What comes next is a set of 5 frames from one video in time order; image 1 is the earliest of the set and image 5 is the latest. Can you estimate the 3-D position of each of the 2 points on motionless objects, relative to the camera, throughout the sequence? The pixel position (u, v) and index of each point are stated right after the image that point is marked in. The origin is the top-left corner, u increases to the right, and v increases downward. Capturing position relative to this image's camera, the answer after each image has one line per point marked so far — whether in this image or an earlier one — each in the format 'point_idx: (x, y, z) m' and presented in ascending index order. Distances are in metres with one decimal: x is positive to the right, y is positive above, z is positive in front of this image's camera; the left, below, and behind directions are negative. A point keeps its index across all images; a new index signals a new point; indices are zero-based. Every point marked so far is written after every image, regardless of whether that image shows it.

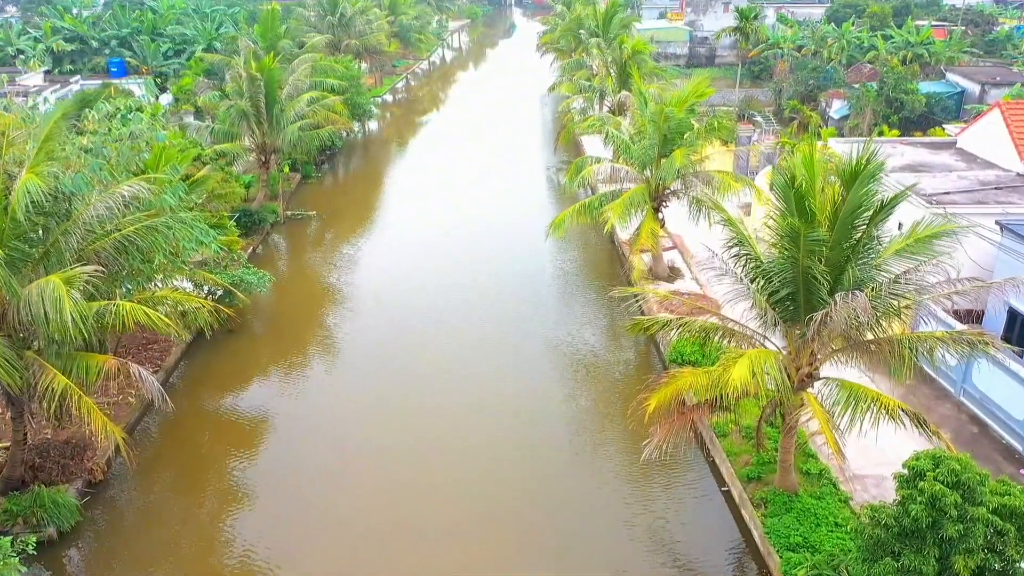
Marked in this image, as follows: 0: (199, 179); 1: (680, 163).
0: (-5.8, +2.0, +14.5) m
1: (+3.2, +2.3, +15.1) m
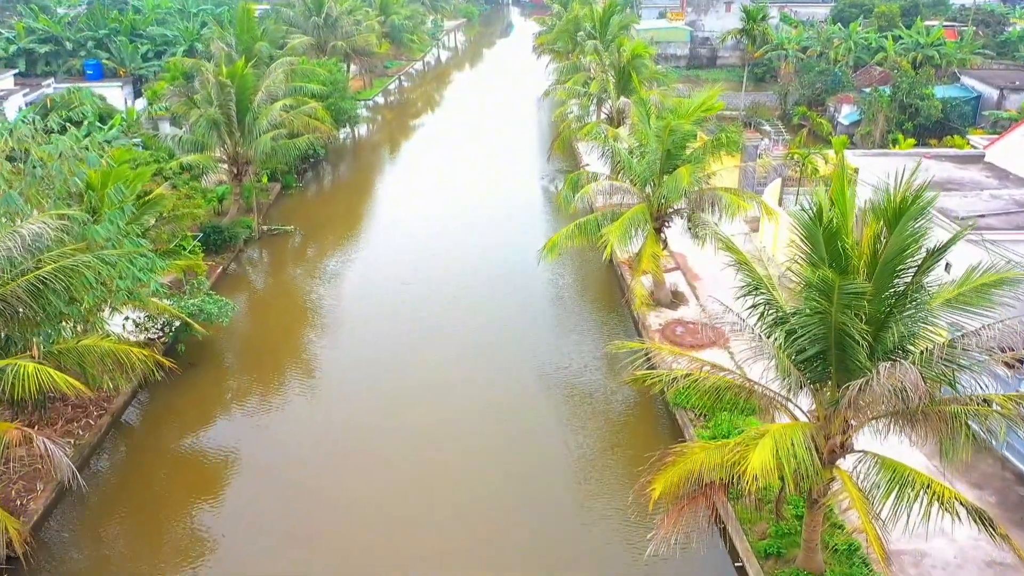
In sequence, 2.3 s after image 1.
0: (-6.0, +1.5, +13.0) m
1: (+3.0, +1.8, +13.7) m
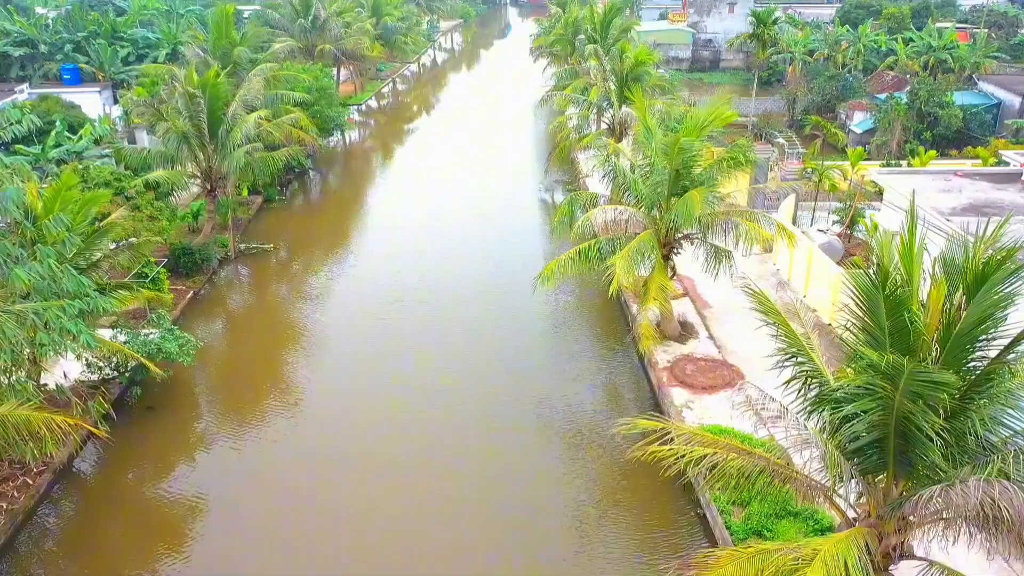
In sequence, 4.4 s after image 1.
0: (-6.1, +0.9, +11.7) m
1: (+2.9, +1.2, +12.3) m
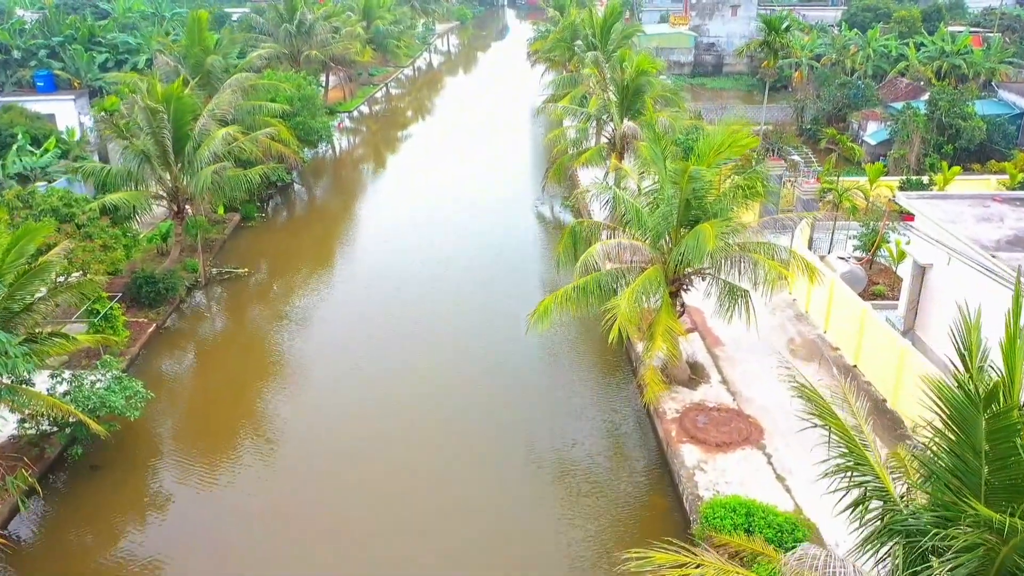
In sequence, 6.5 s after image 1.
0: (-6.2, +0.3, +10.3) m
1: (+2.8, +0.6, +10.9) m
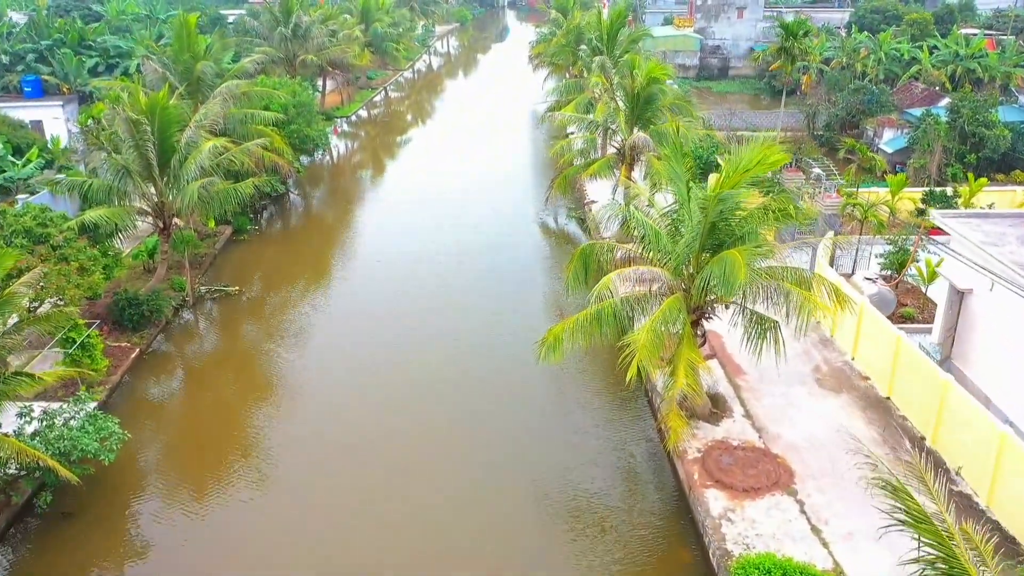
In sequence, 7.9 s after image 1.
0: (-6.1, -0.1, +9.4) m
1: (+2.9, +0.2, +10.0) m
